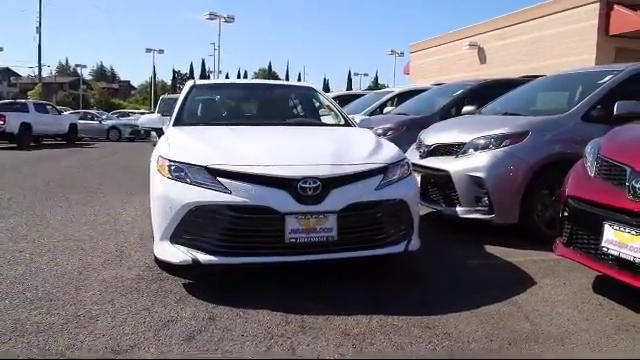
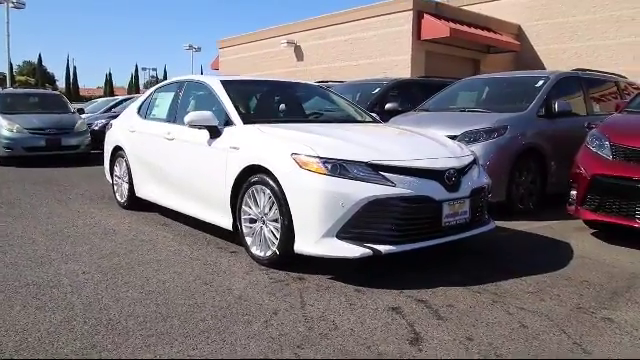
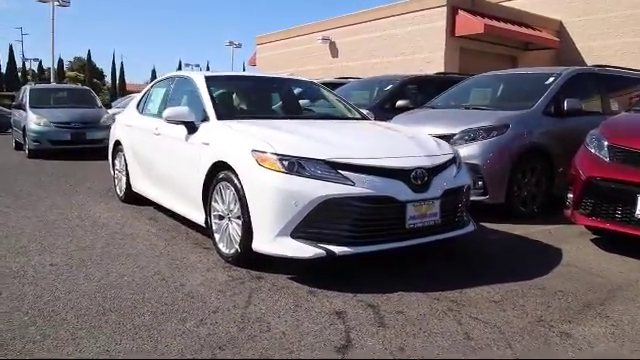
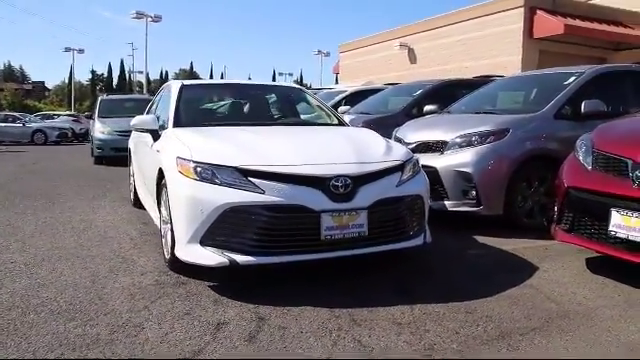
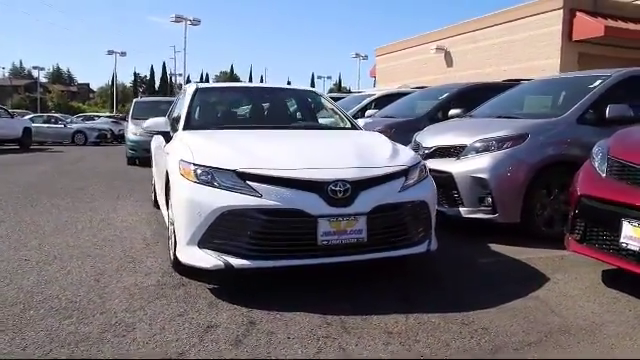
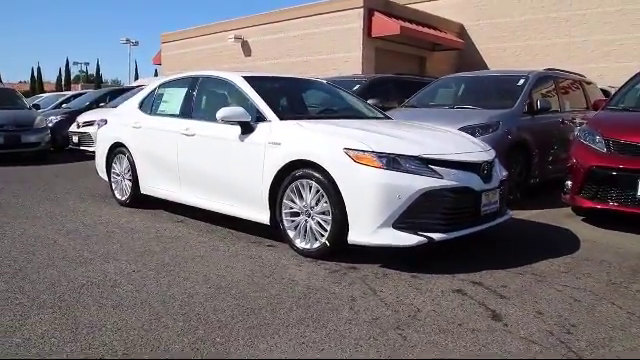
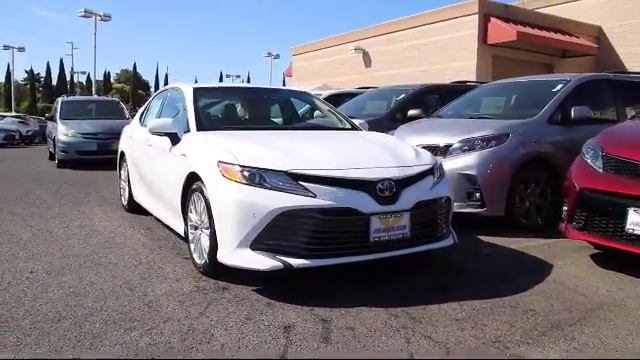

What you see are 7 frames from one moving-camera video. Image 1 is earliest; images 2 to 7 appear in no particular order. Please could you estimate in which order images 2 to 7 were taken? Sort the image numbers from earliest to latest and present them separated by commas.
5, 4, 7, 3, 2, 6
